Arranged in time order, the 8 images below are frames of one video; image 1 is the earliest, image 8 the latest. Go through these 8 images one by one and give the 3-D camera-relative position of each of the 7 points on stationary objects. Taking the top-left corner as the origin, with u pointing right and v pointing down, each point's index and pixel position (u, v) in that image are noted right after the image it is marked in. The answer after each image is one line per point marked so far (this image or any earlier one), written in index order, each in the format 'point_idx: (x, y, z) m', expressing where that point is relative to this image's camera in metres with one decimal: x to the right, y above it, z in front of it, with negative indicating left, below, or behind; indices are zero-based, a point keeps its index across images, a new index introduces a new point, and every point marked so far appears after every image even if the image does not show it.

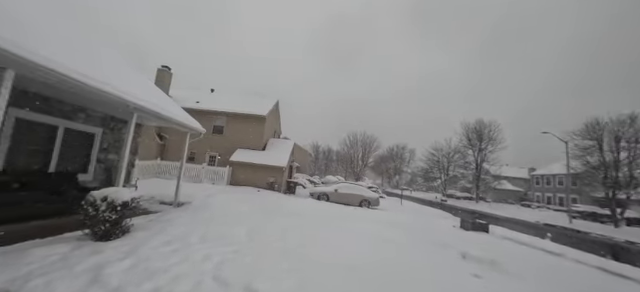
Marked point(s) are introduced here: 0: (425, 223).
0: (+3.9, -2.9, +9.5) m
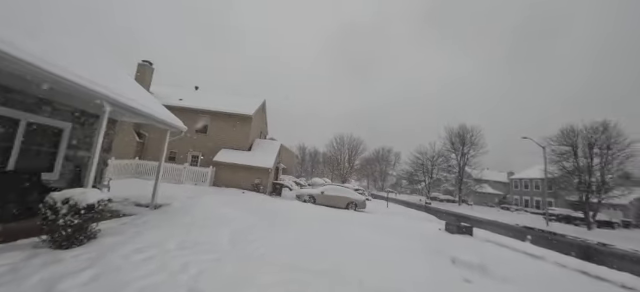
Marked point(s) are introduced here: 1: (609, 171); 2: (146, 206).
0: (+3.4, -3.0, +9.5) m
1: (+19.3, -1.7, +17.3) m
2: (-4.0, -1.4, +6.0) m
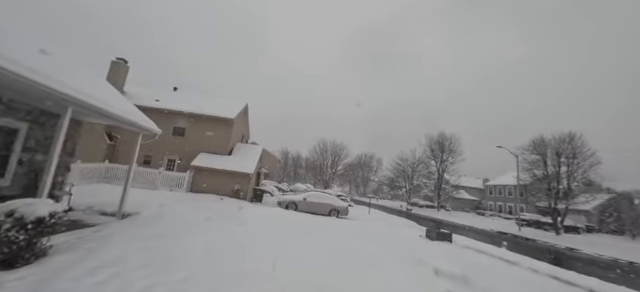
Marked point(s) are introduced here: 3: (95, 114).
0: (+2.7, -3.2, +9.5) m
1: (+18.0, -2.4, +18.3) m
2: (-4.4, -1.5, +5.5) m
3: (-4.3, +0.6, +5.0) m
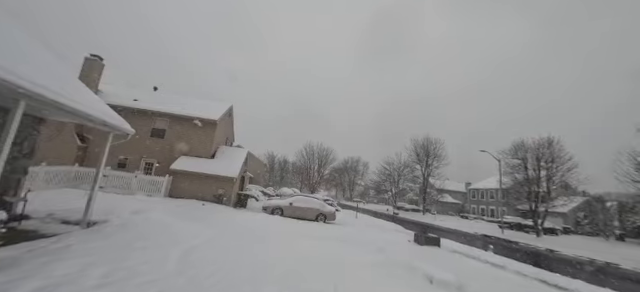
0: (+2.2, -3.3, +9.3) m
1: (+17.1, -2.7, +18.9) m
2: (-4.6, -1.5, +4.9) m
3: (-4.5, +0.6, +4.5) m
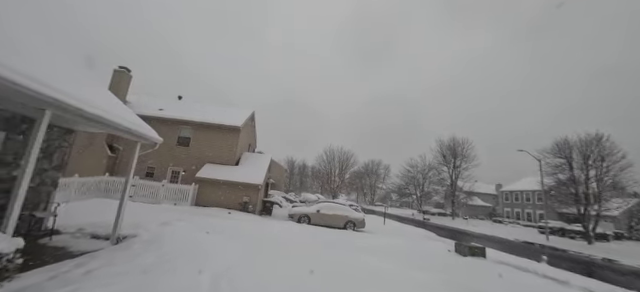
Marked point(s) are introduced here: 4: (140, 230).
0: (+3.3, -3.4, +8.5) m
1: (+18.8, -2.5, +17.1) m
2: (-3.9, -1.7, +4.7) m
3: (-3.8, +0.4, +4.3) m
4: (-3.6, -1.7, +5.2) m
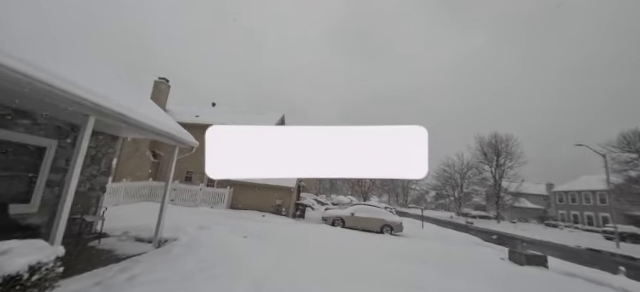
0: (+4.4, -3.3, +7.8) m
1: (+20.7, -2.0, +14.6) m
2: (-3.2, -1.8, +4.8) m
3: (-3.2, +0.3, +4.4) m
4: (-2.8, -1.8, +5.2) m
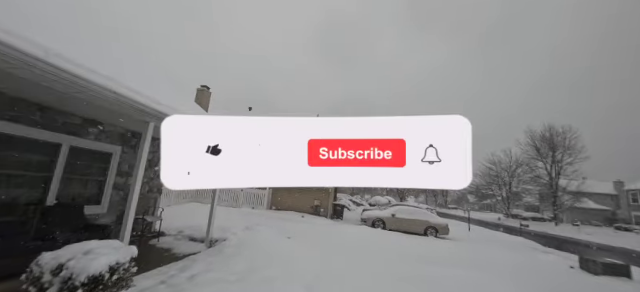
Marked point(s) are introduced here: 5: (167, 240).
0: (+5.7, -3.2, +7.0) m
1: (+22.6, -1.4, +11.8) m
2: (-2.3, -1.8, +5.0) m
3: (-2.4, +0.2, +4.6) m
4: (-1.9, -1.8, +5.4) m
5: (-2.9, -1.8, +4.9) m
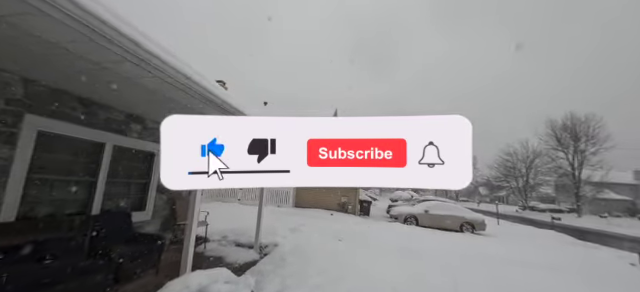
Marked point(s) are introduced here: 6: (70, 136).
0: (+6.8, -2.9, +6.5) m
1: (+23.8, -0.7, +11.0) m
2: (-1.2, -1.8, +4.5) m
3: (-1.4, +0.3, +4.1) m
4: (-0.8, -1.7, +4.9) m
5: (-1.8, -1.7, +4.4) m
6: (-3.0, +0.1, +3.1) m
